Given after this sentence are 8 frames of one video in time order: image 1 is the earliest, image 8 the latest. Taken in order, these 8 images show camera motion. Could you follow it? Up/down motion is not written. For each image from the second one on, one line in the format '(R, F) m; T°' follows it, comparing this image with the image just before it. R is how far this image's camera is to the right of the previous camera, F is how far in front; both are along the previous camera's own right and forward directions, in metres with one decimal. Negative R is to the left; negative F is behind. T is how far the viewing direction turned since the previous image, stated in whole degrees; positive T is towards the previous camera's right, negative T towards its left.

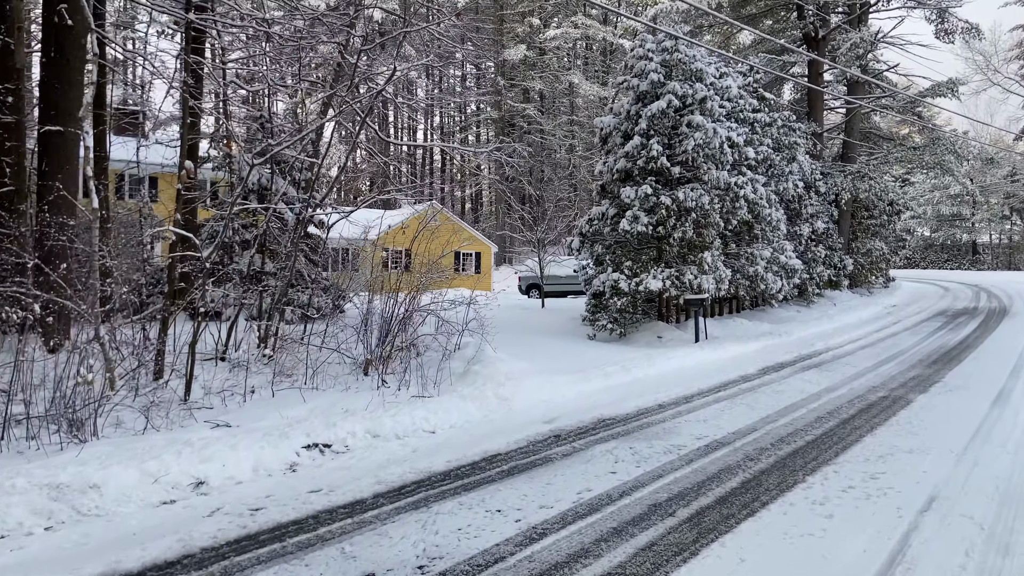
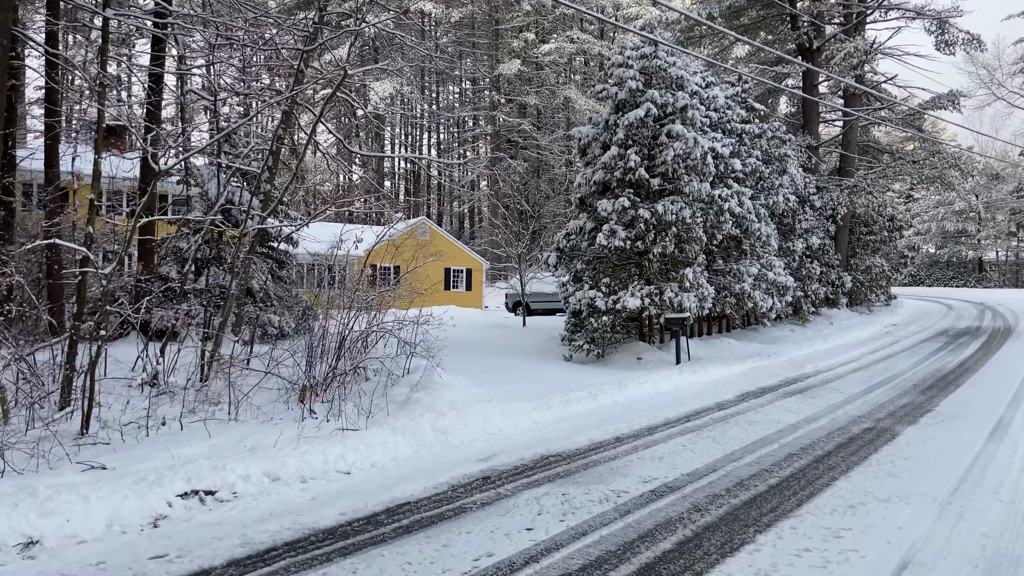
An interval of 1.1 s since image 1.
(+0.4, +0.5) m; 0°
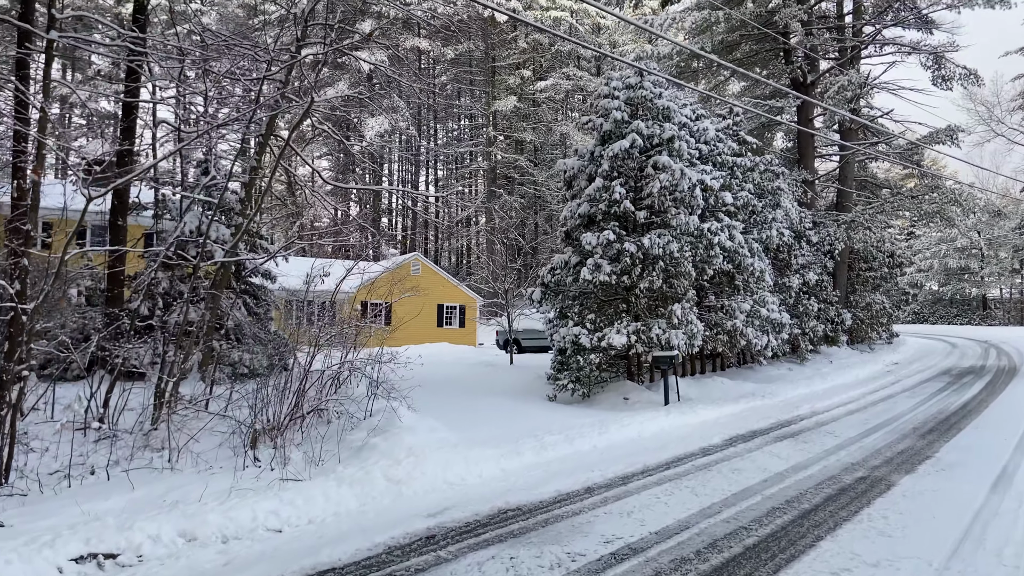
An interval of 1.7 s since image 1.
(+0.2, +0.4) m; 0°
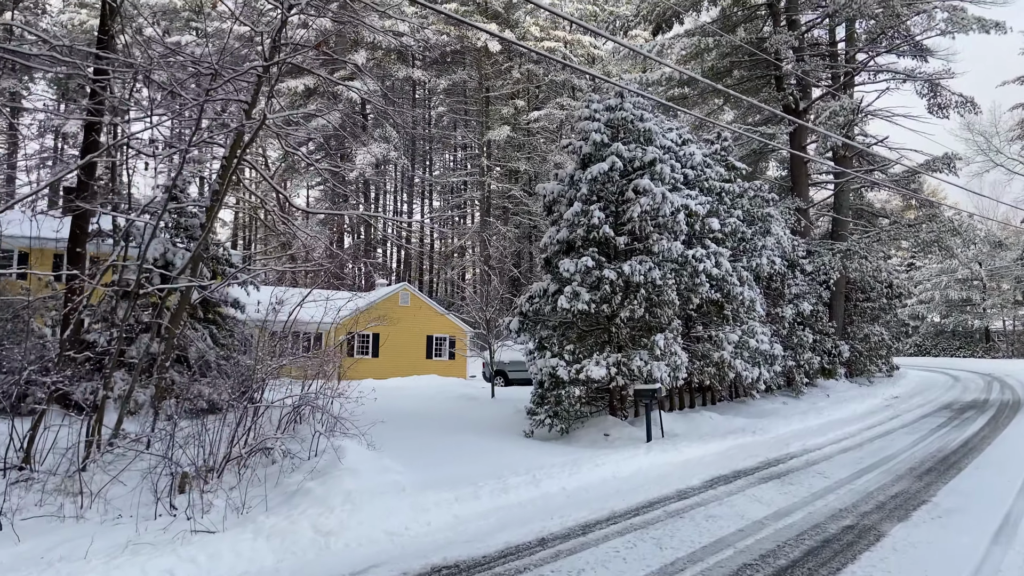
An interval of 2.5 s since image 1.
(+0.3, +0.4) m; 0°
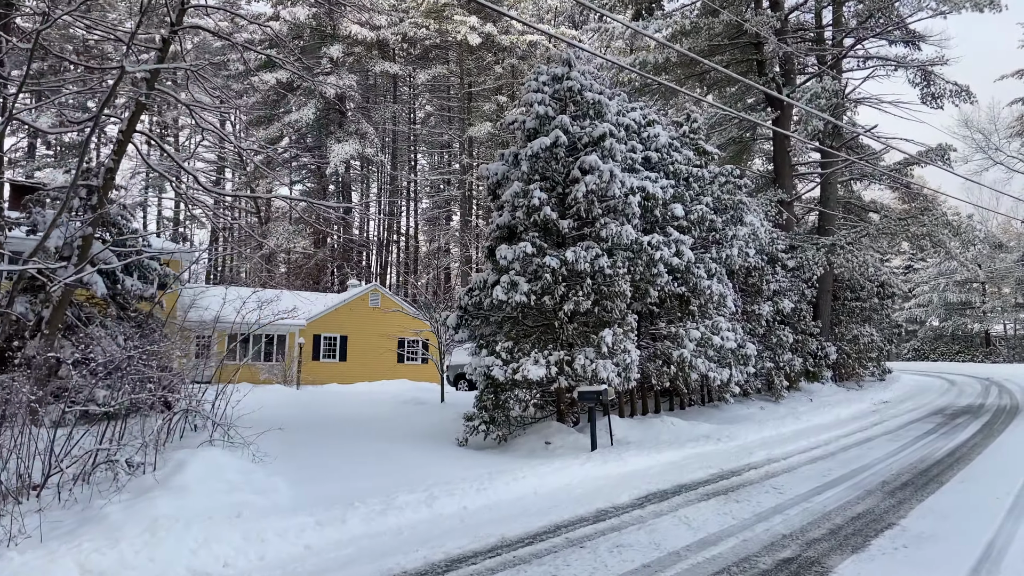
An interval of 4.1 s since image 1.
(+0.7, +0.9) m; 0°
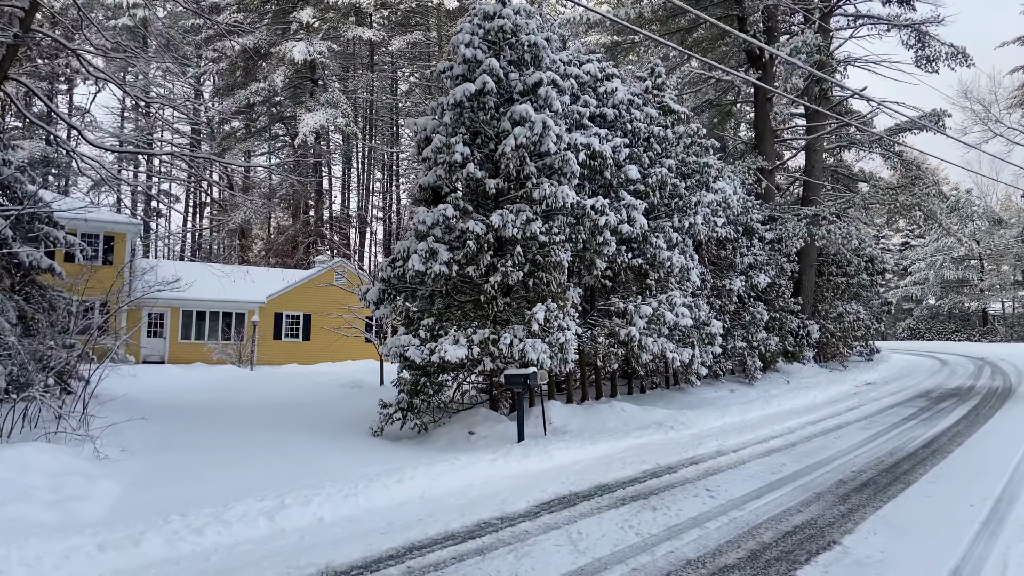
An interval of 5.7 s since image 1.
(+0.7, +0.9) m; 0°
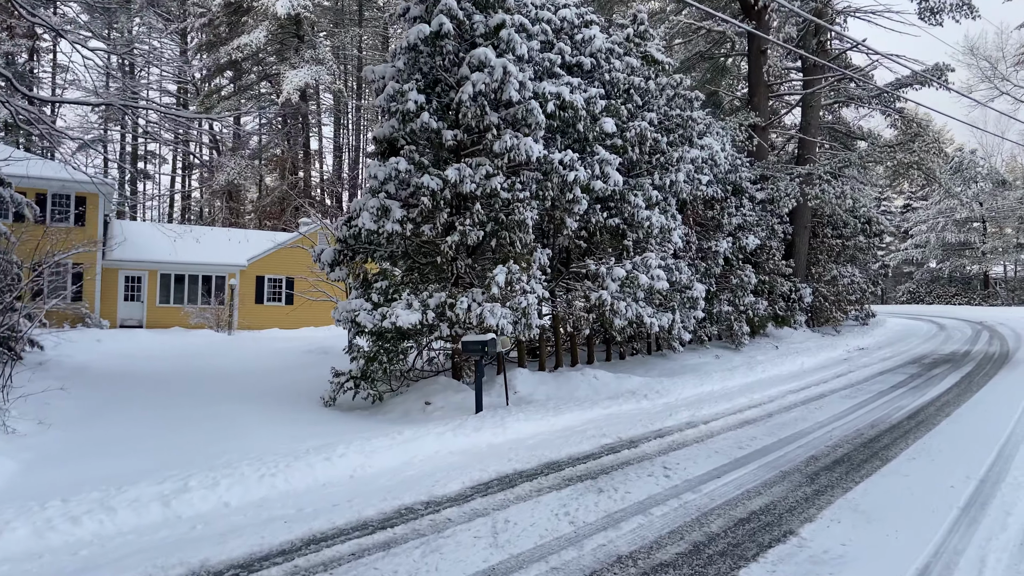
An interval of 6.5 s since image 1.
(+0.3, +0.4) m; 0°
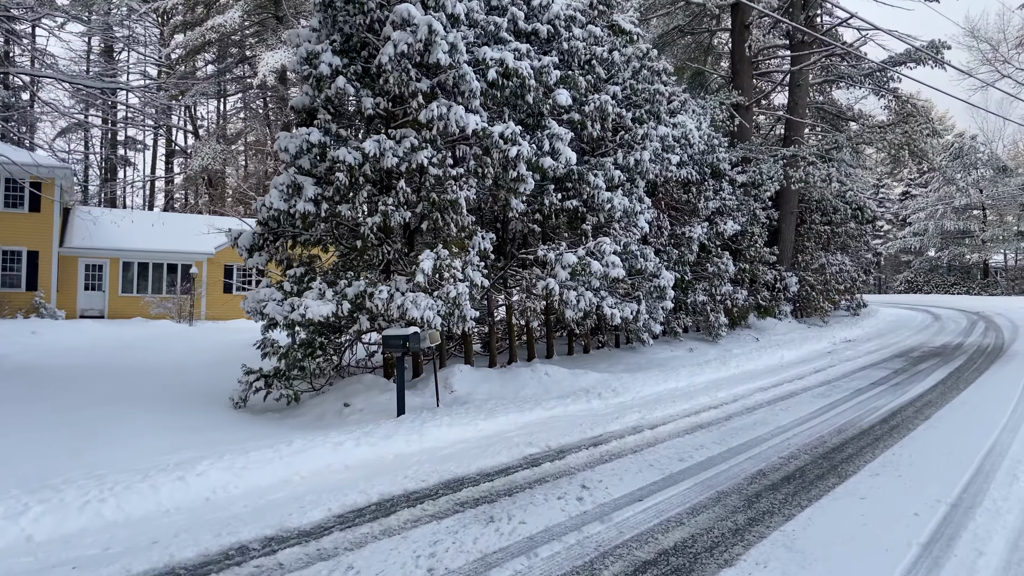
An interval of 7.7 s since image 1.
(+0.5, +0.6) m; 0°
